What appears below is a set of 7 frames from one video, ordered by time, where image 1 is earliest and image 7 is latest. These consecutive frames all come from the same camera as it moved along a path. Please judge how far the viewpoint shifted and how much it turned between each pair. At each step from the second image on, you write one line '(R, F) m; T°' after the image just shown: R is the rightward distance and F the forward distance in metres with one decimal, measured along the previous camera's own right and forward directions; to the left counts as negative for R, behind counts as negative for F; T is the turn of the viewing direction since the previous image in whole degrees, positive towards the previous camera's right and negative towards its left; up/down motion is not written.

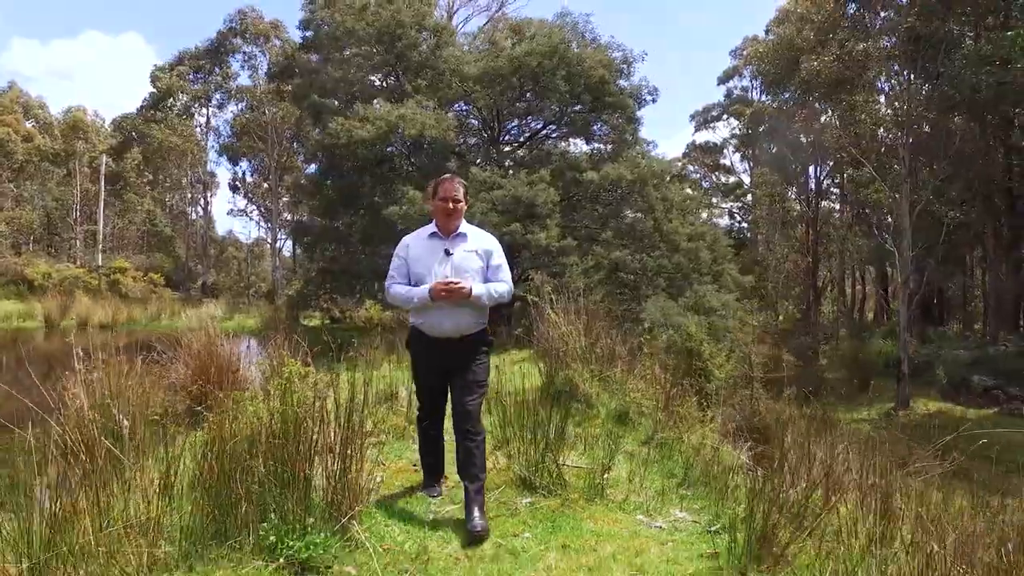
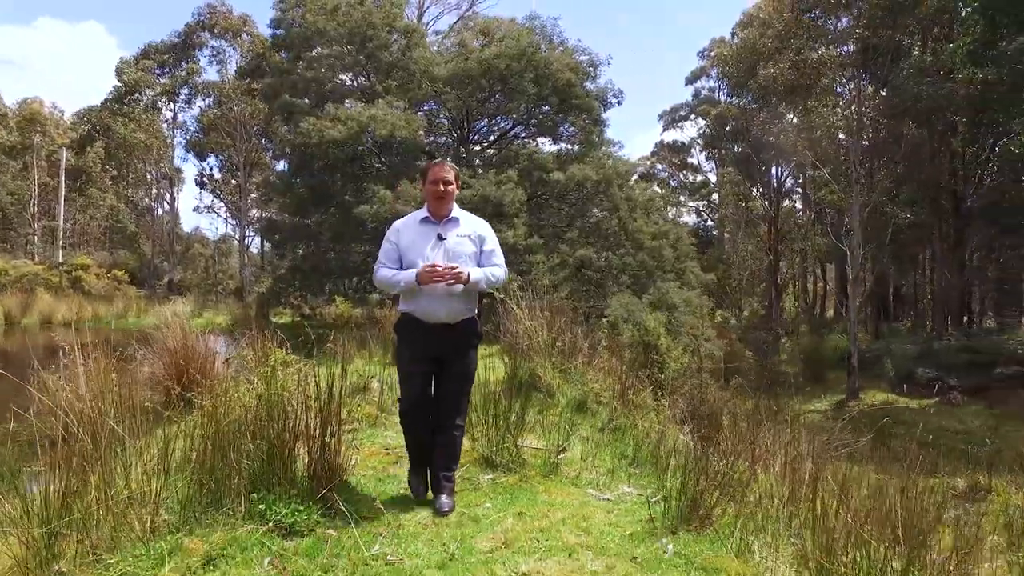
(0.0, -0.3) m; +3°
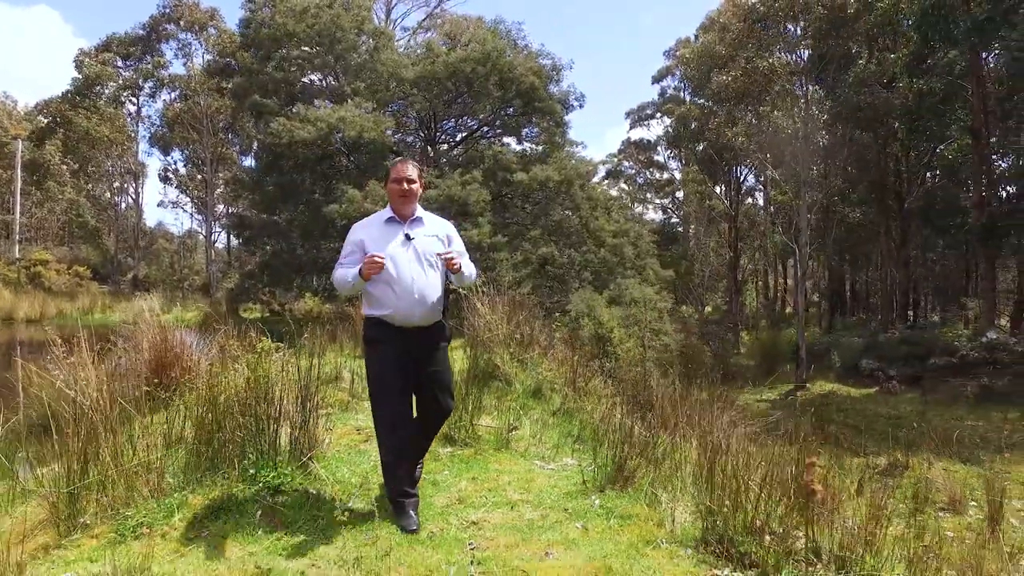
(+0.1, -0.4) m; +3°
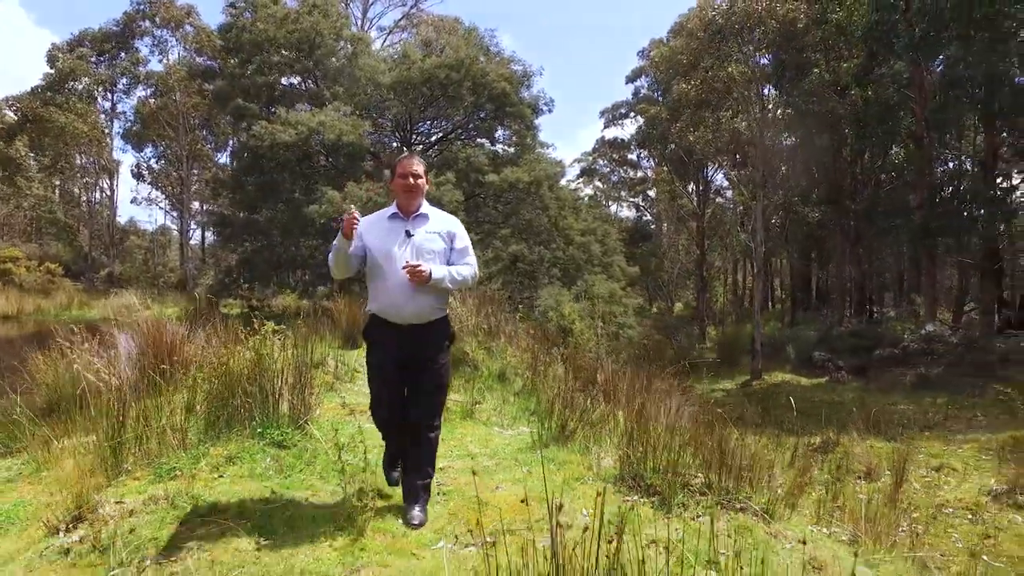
(+0.1, -0.6) m; +2°
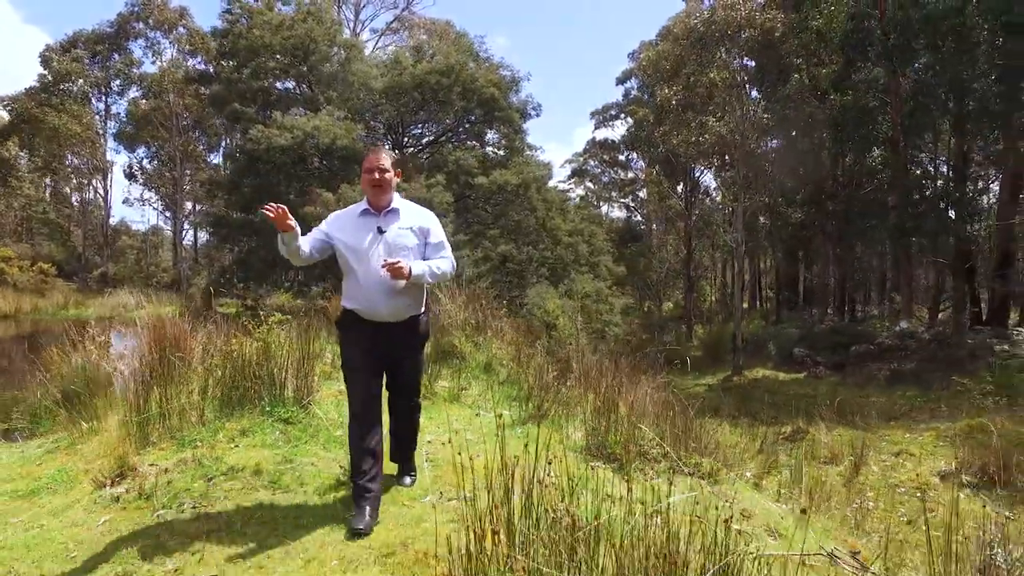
(+0.1, -0.4) m; +1°
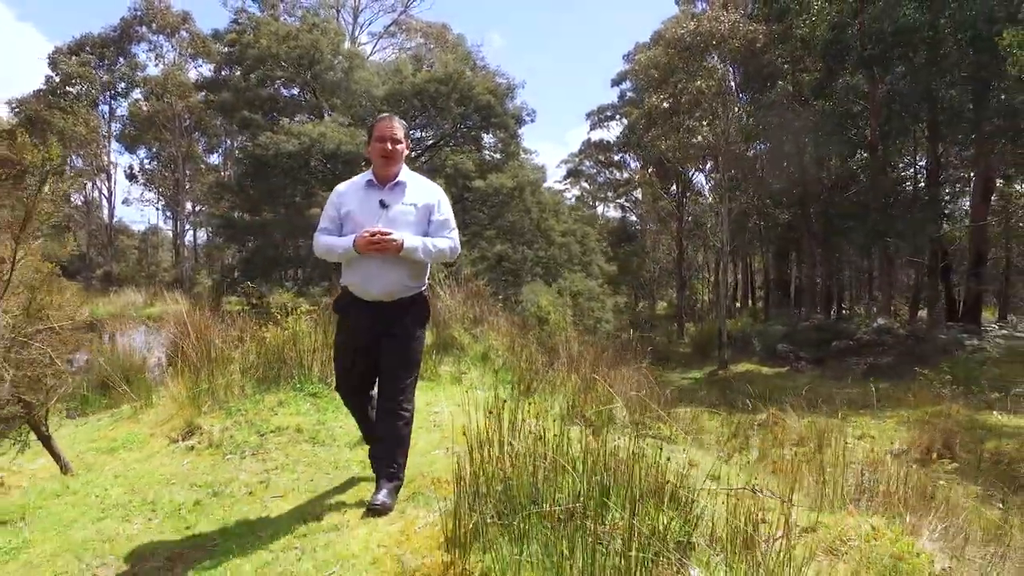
(0.0, -0.6) m; 0°
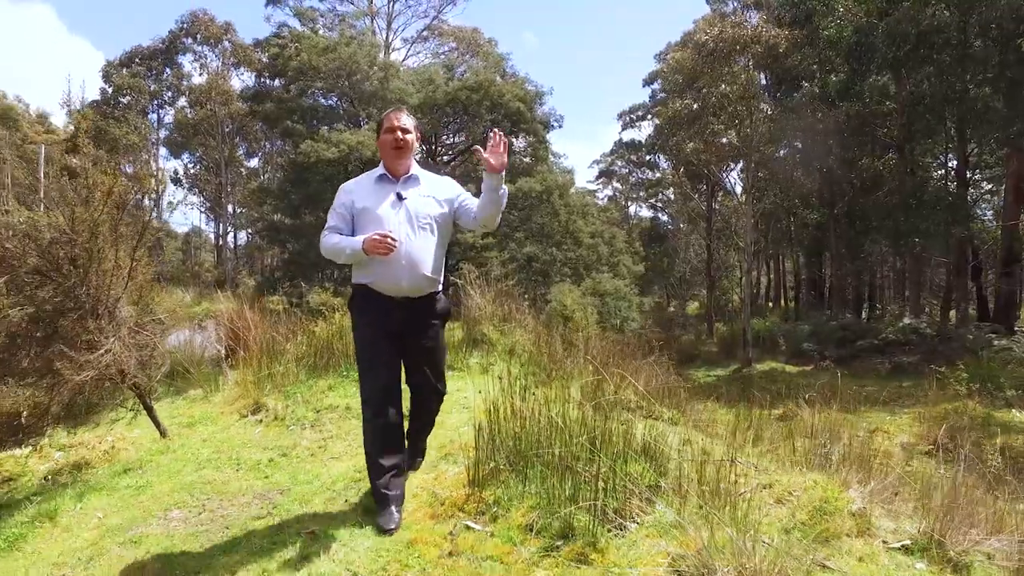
(+0.1, -0.5) m; -3°
